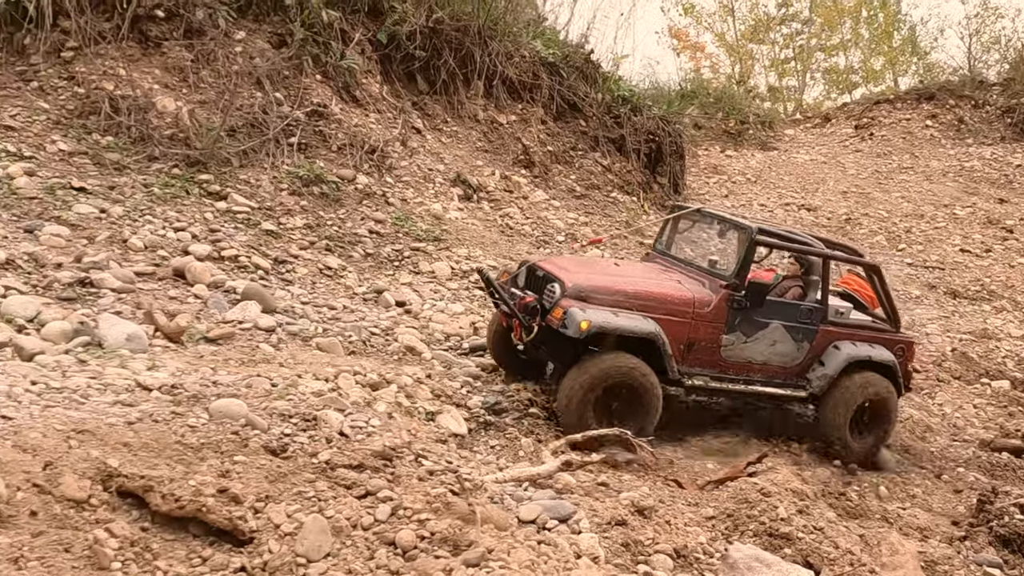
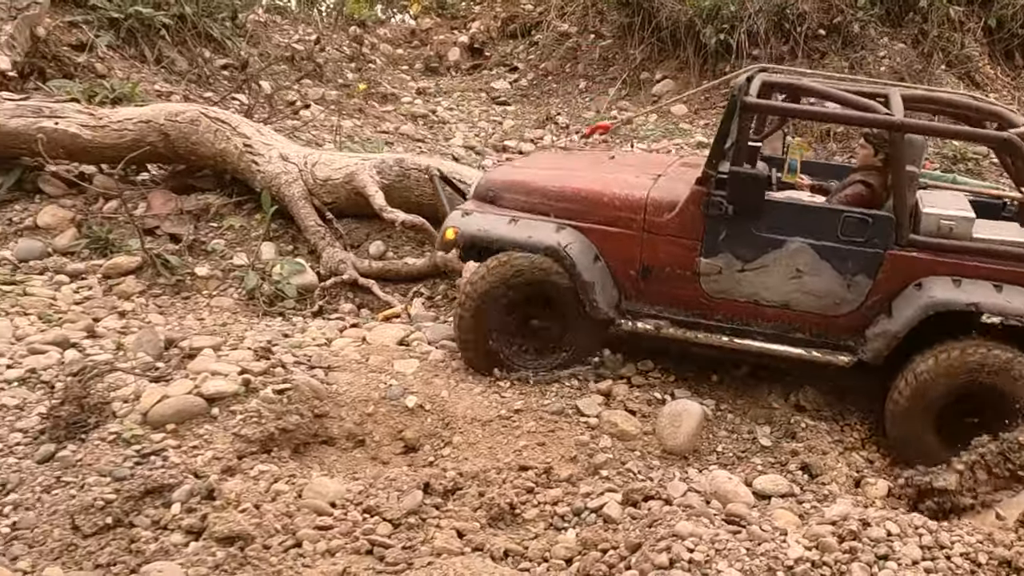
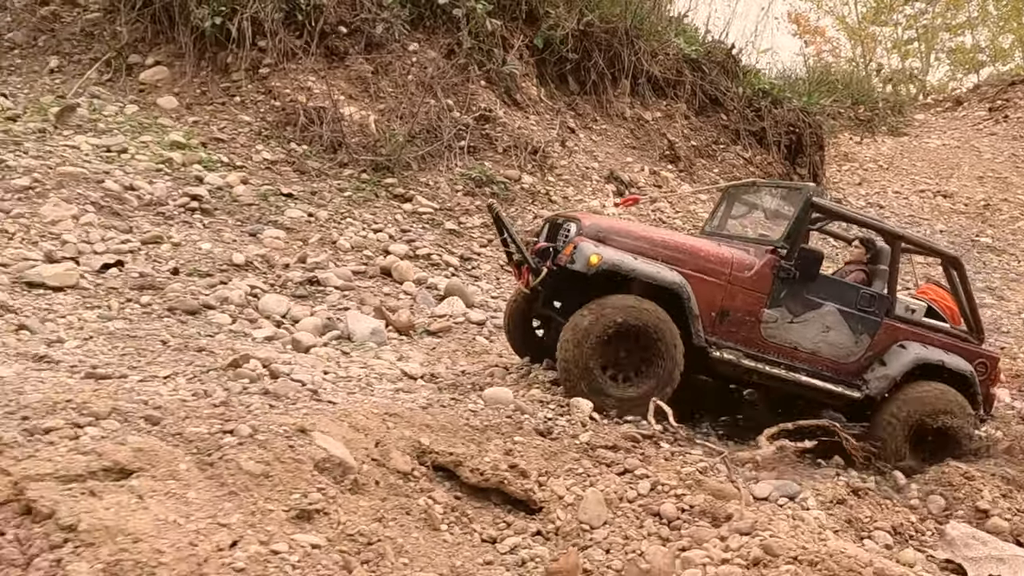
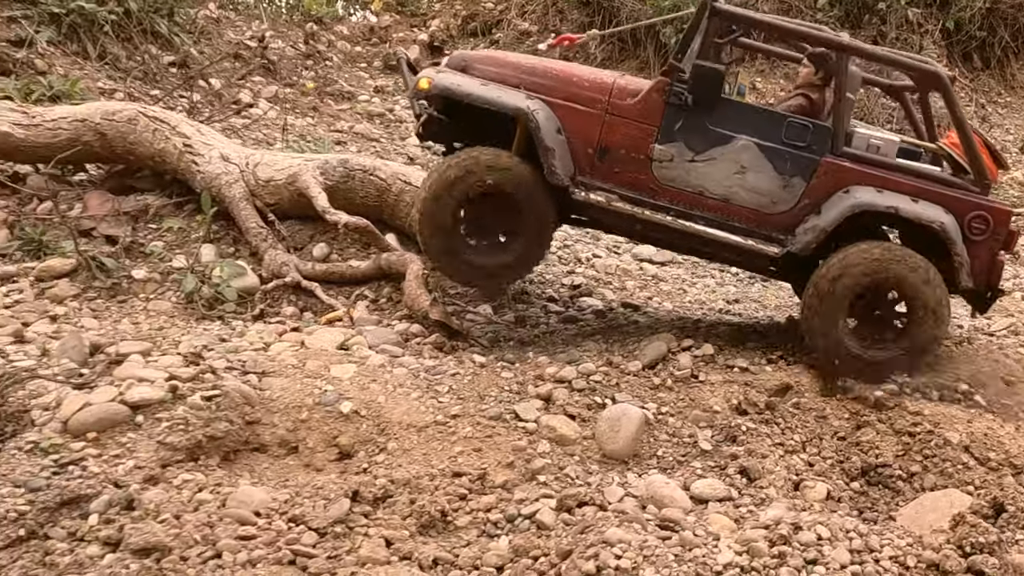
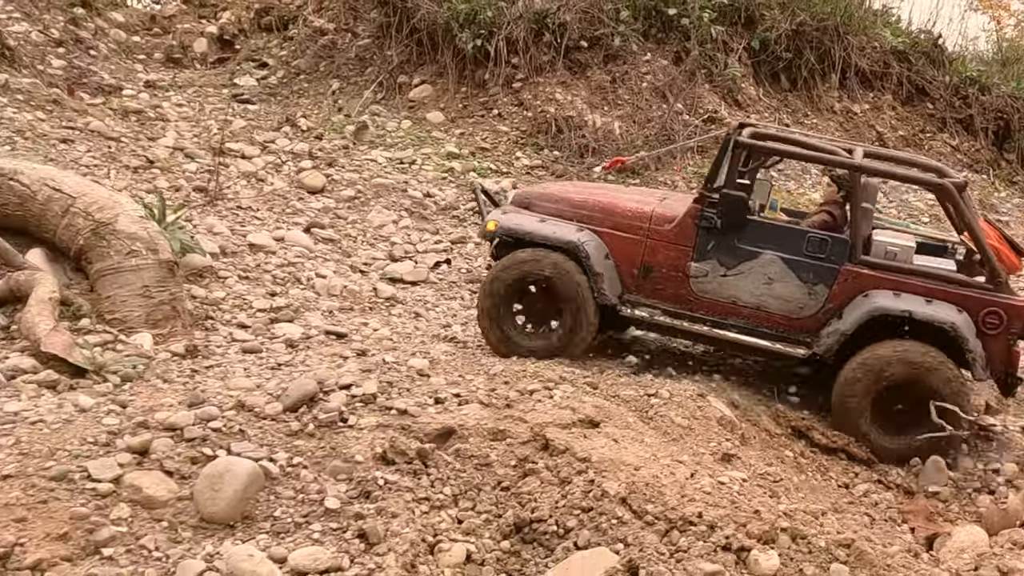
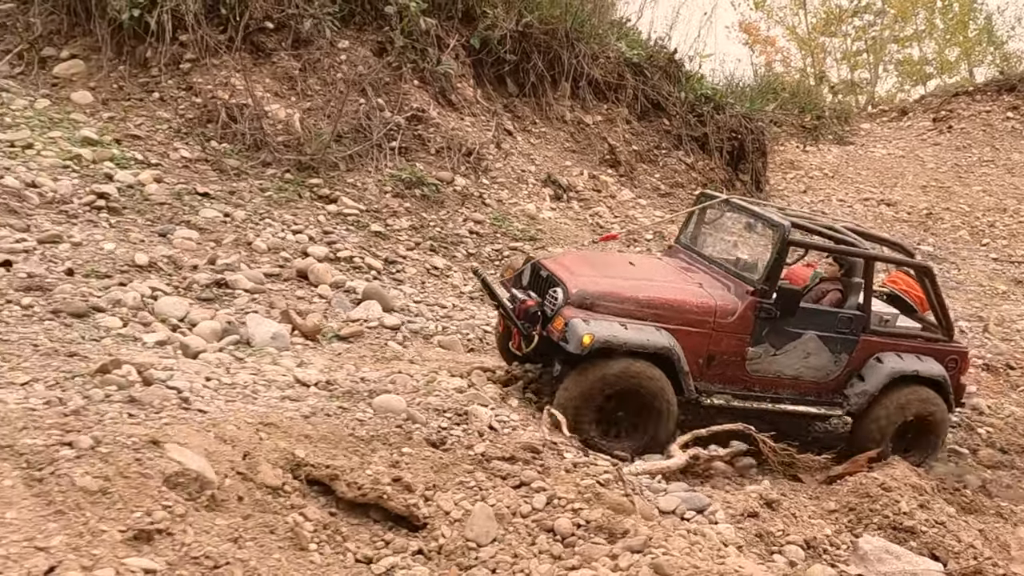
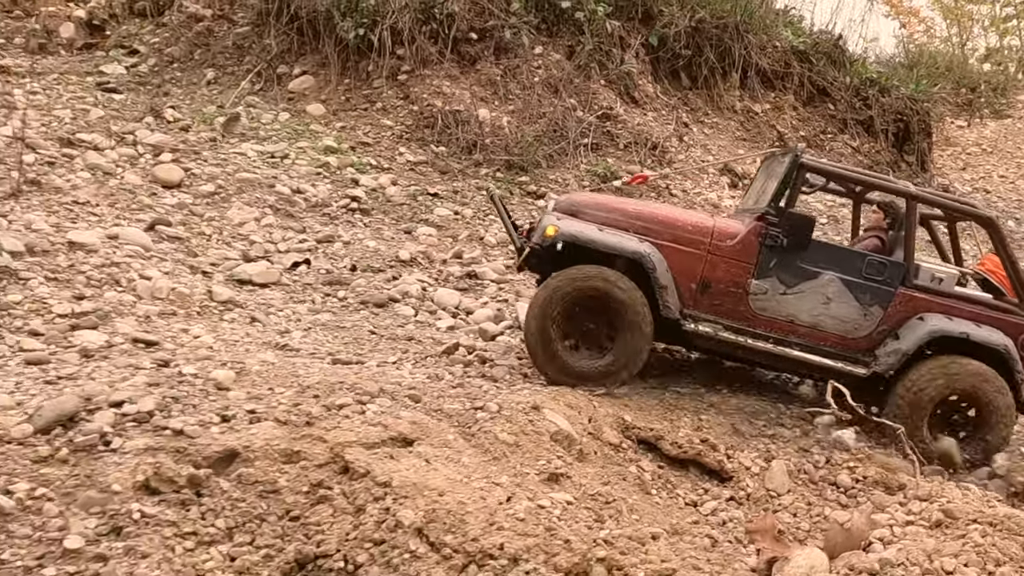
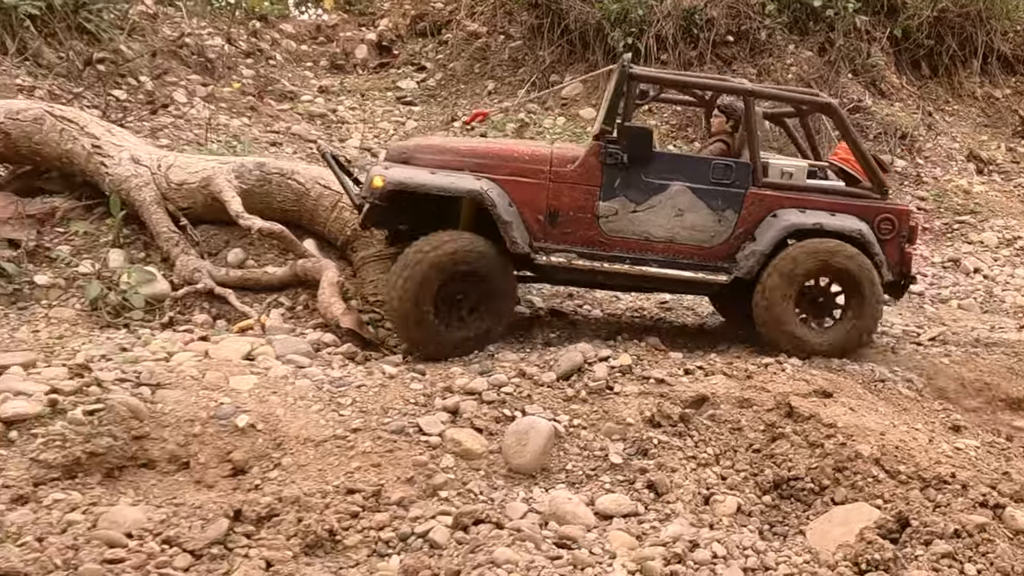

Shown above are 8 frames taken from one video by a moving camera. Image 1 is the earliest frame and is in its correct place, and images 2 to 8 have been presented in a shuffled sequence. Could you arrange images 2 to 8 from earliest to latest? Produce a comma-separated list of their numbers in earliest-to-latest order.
6, 3, 7, 5, 8, 4, 2
